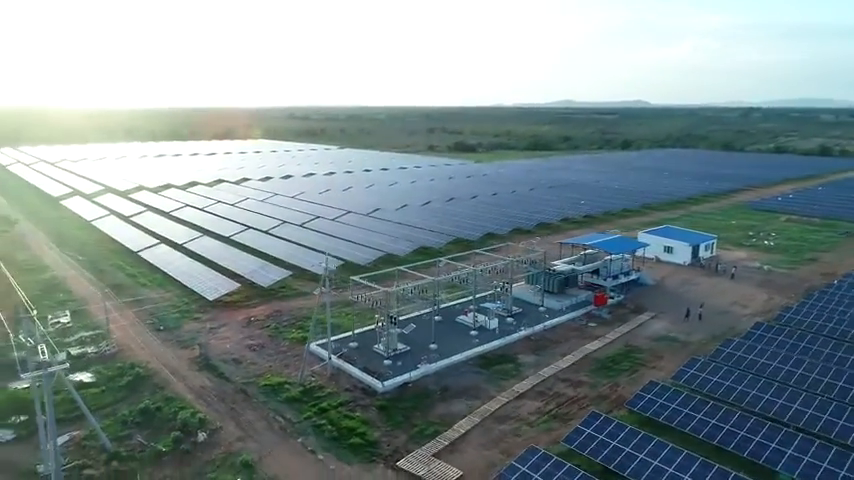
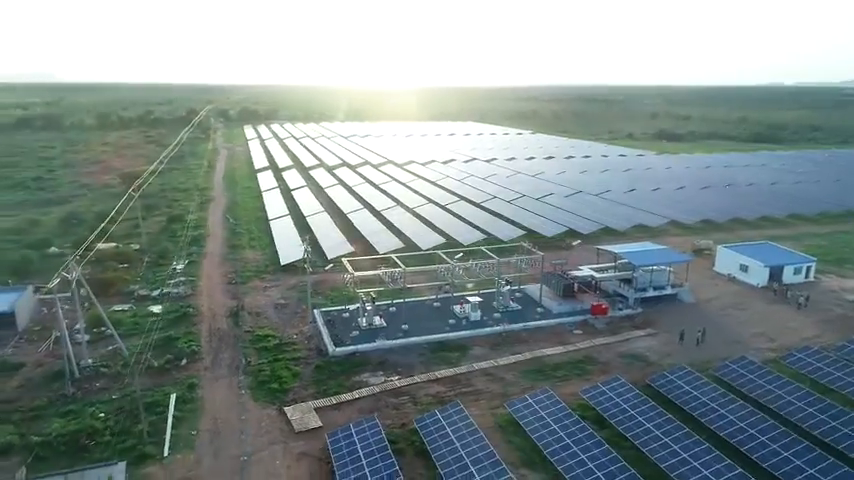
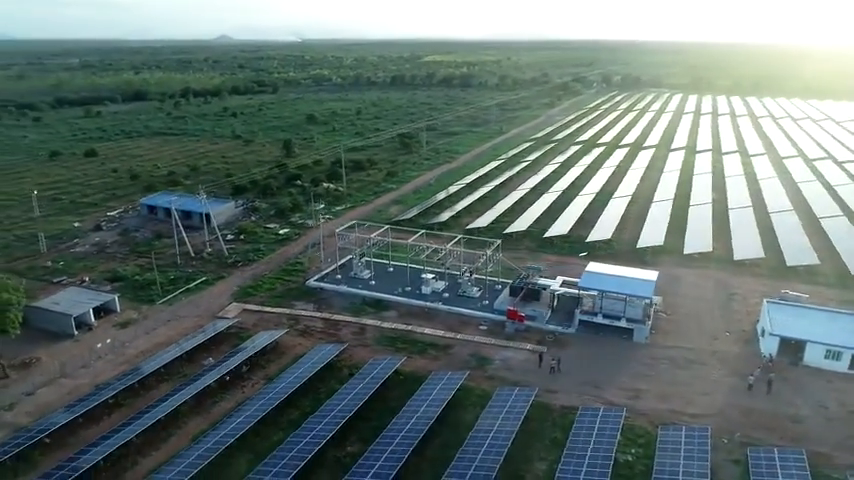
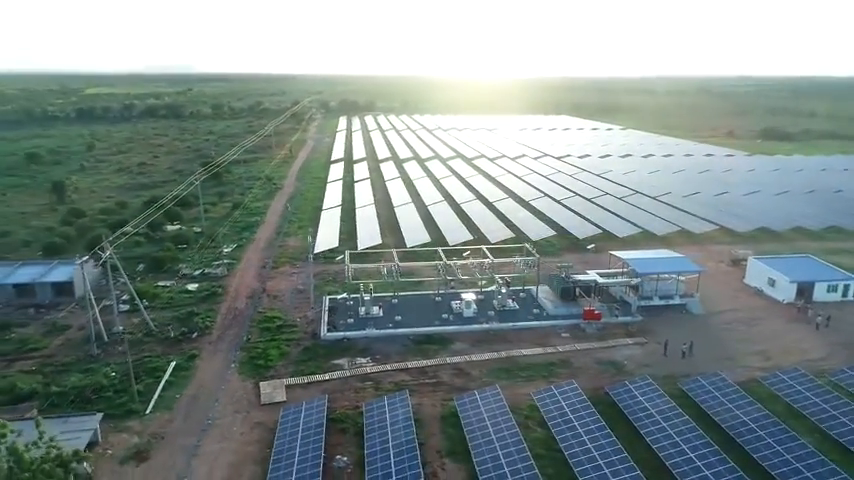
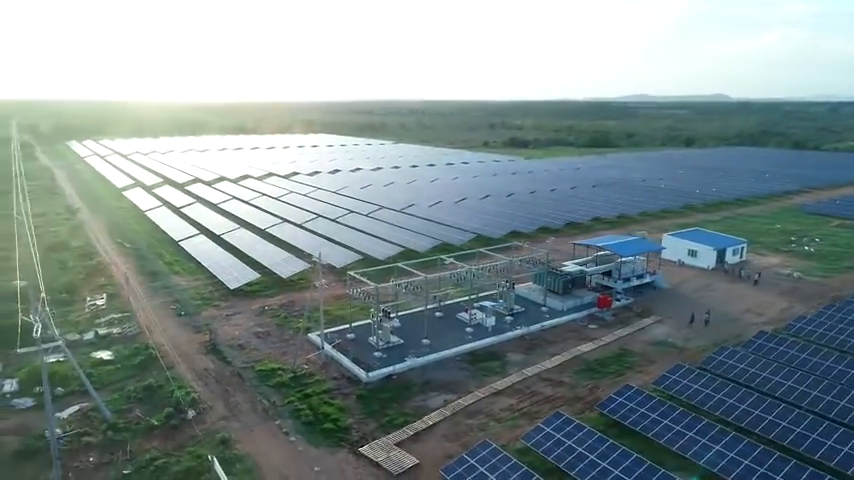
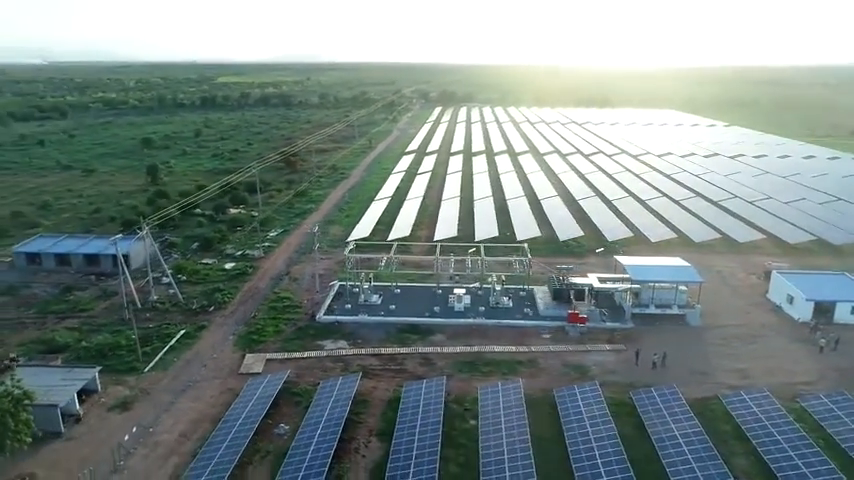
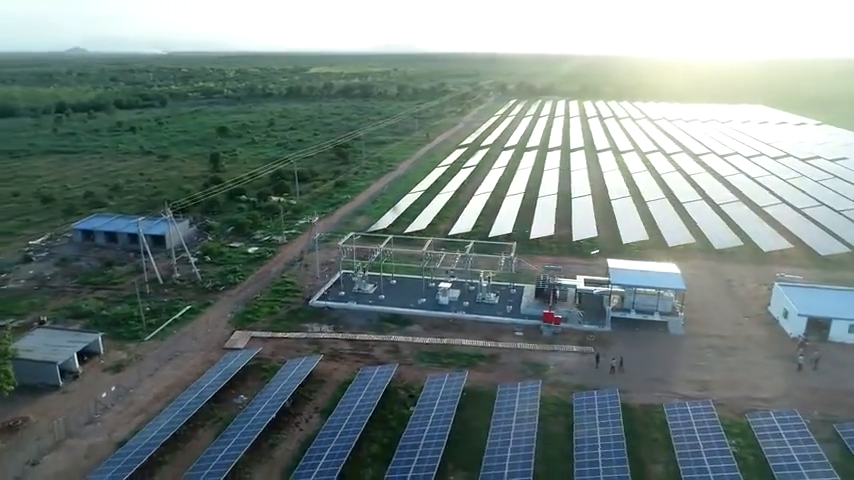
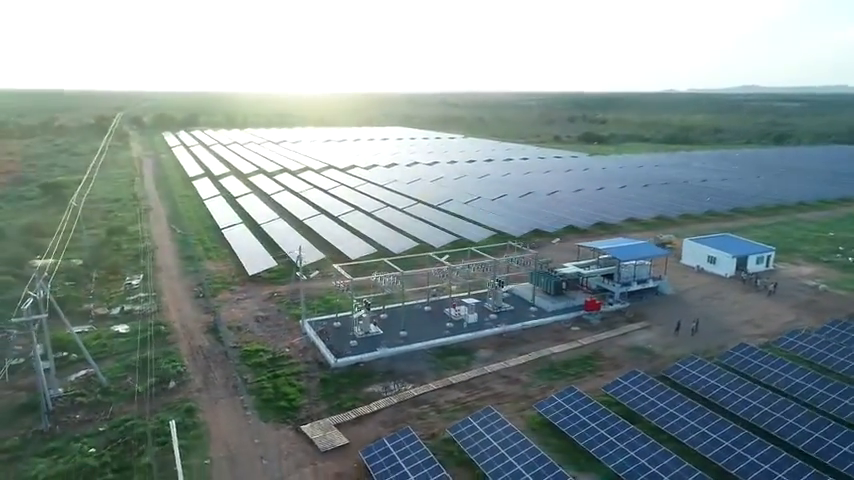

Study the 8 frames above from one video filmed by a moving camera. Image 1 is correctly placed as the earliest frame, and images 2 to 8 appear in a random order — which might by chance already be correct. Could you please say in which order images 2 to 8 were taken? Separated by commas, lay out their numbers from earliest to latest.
5, 8, 2, 4, 6, 7, 3
